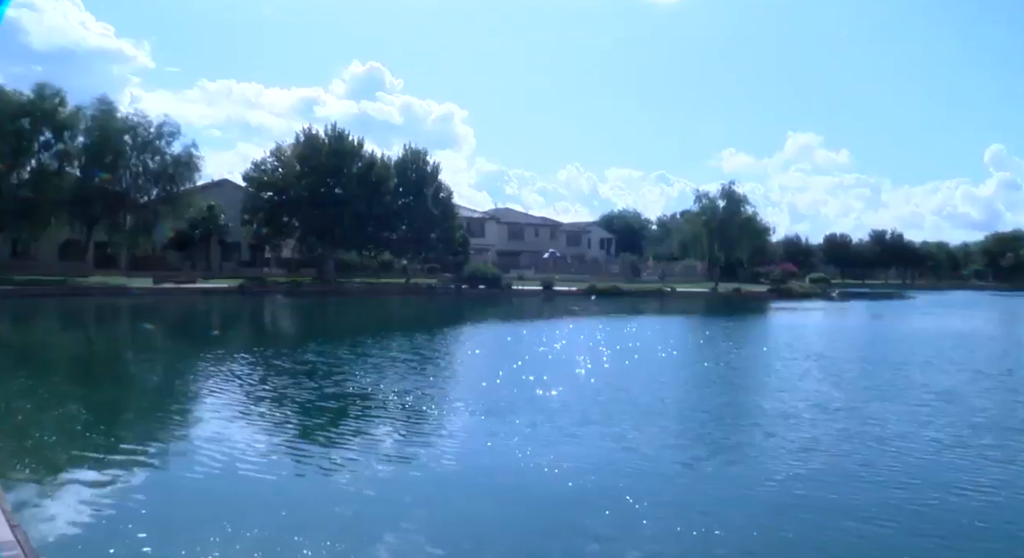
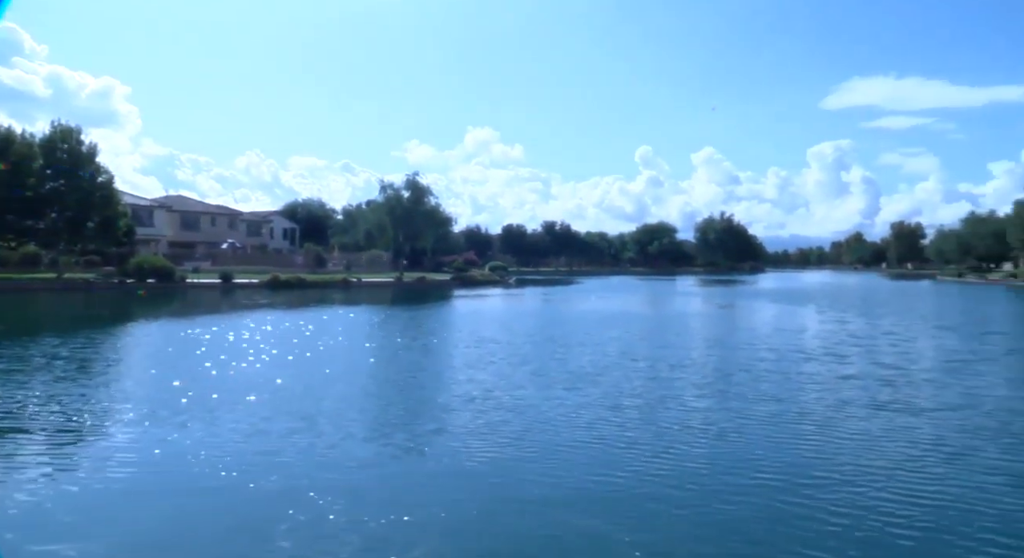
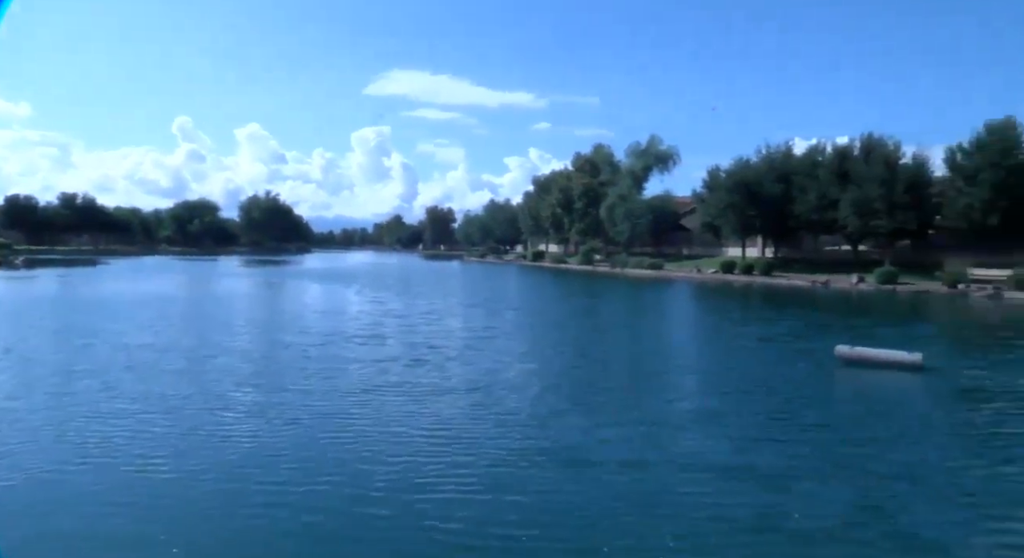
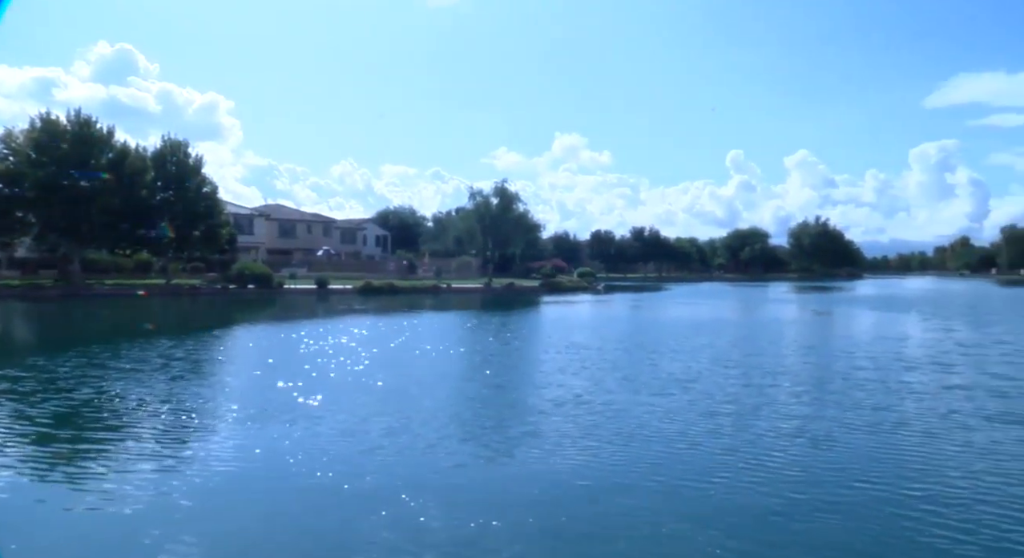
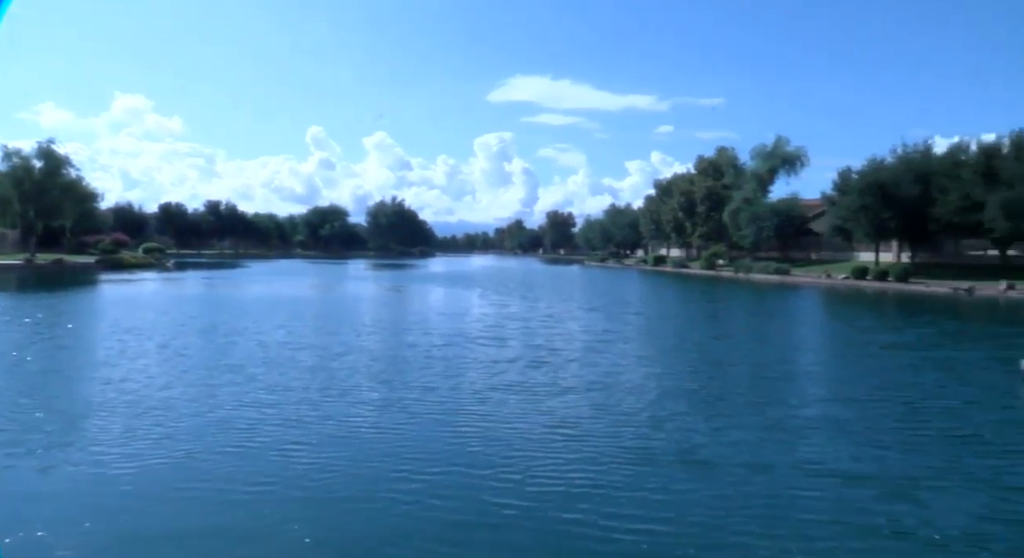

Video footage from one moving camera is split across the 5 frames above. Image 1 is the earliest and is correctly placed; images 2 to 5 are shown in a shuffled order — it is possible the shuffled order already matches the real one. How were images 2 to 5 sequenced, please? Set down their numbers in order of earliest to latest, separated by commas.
4, 2, 5, 3
